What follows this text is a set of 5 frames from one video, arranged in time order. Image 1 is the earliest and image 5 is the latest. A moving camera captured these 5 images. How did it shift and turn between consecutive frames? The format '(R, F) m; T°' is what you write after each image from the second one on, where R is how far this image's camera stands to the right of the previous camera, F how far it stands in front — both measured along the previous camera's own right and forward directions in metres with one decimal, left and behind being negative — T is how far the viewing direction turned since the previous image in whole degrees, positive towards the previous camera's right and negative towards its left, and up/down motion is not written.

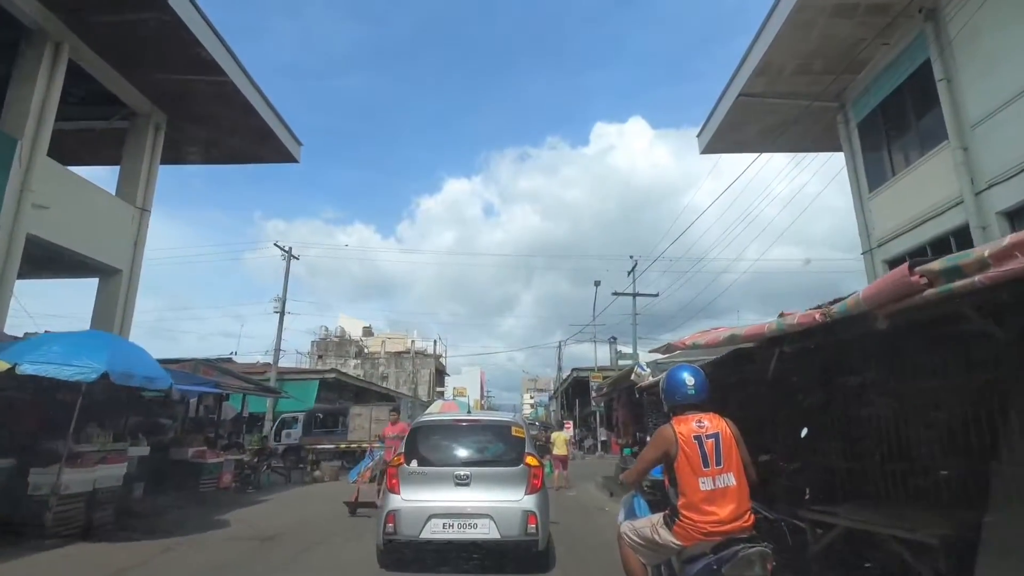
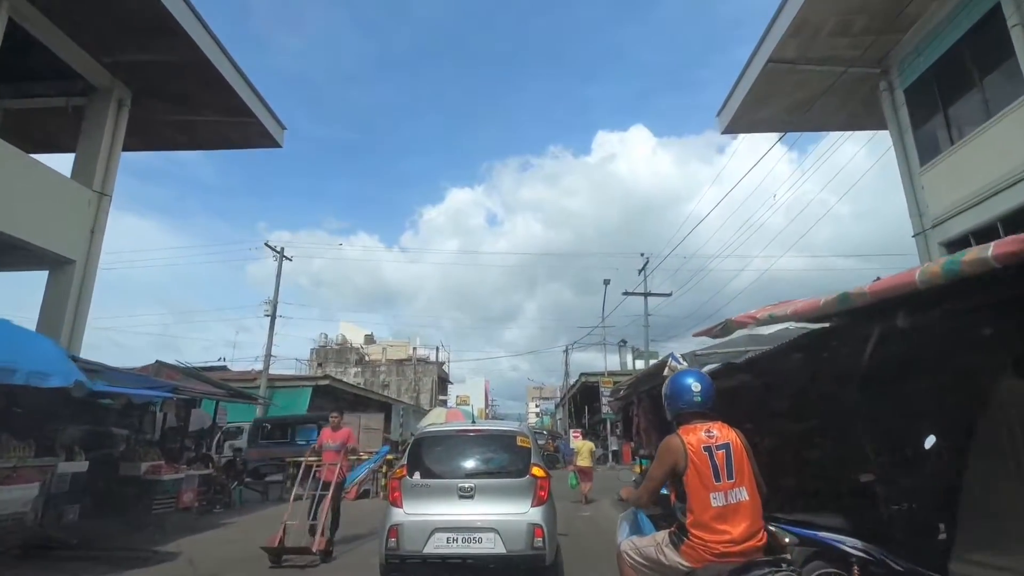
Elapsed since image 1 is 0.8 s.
(0.0, +0.6) m; 0°
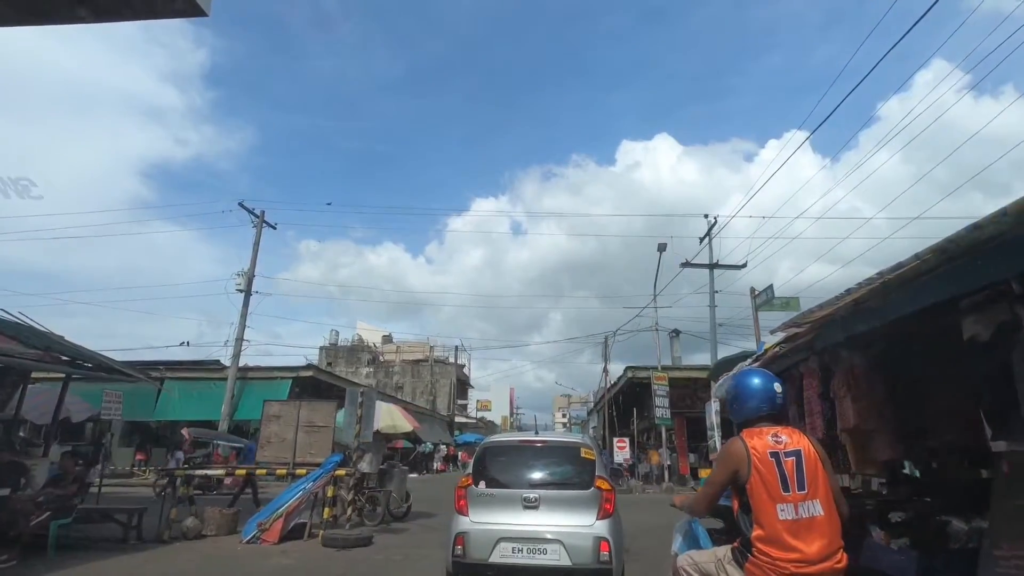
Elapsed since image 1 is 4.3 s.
(0.0, +0.7) m; -3°
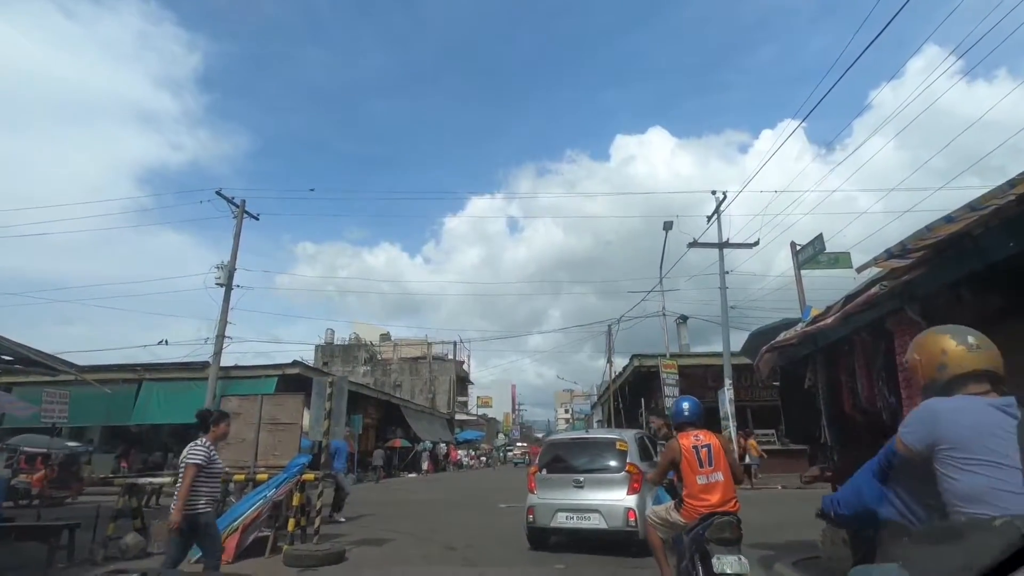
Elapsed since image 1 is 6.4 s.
(+0.1, +1.5) m; 0°
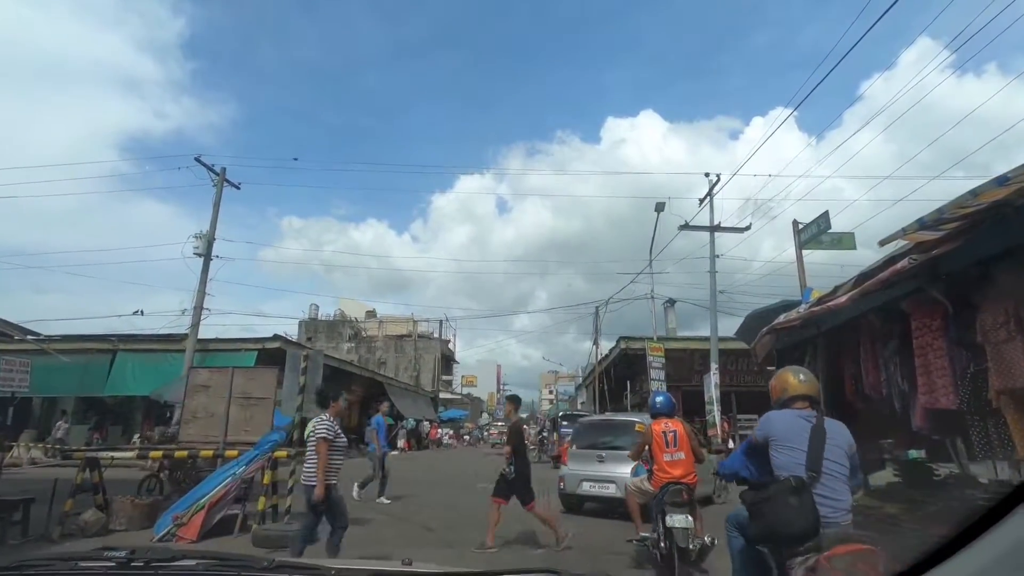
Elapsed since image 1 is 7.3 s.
(0.0, +0.4) m; +1°
